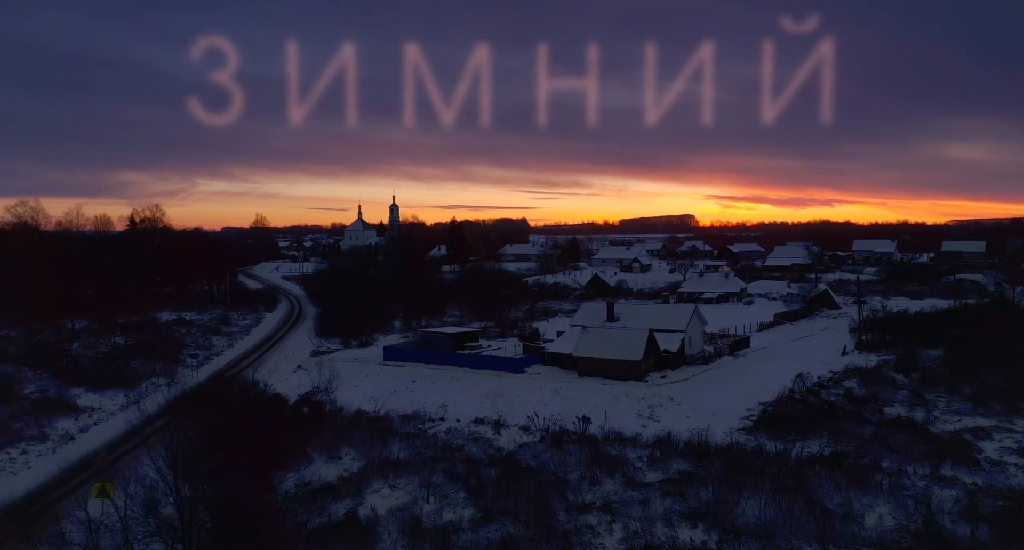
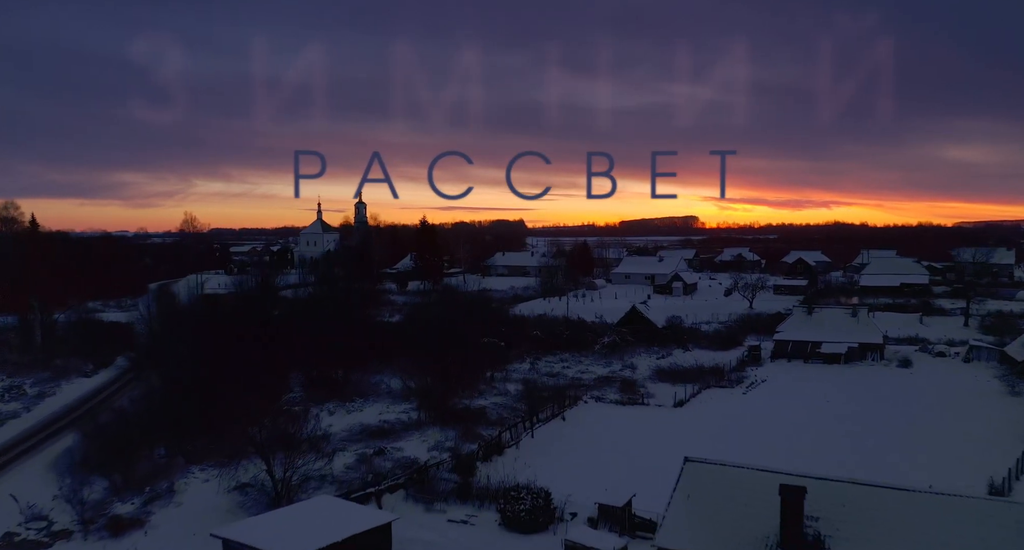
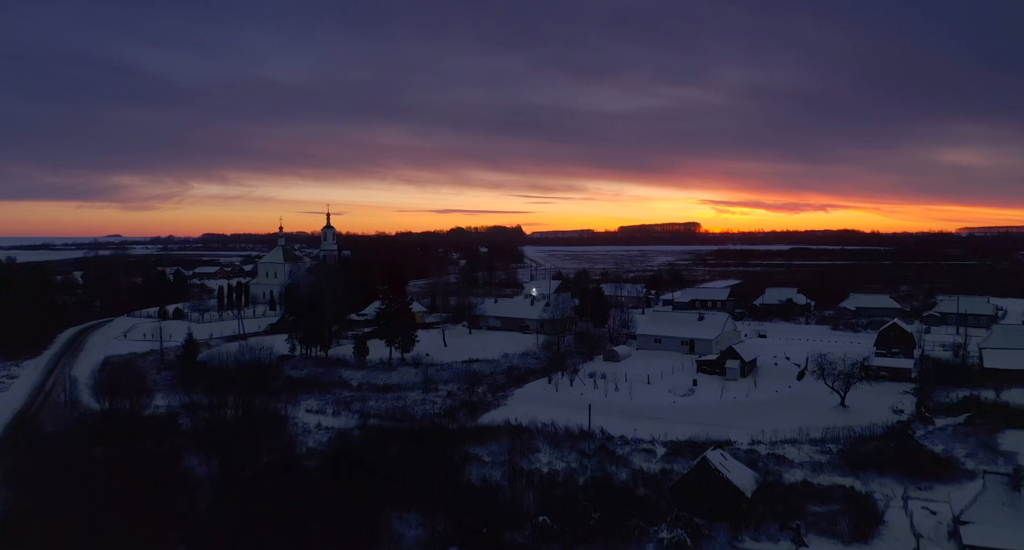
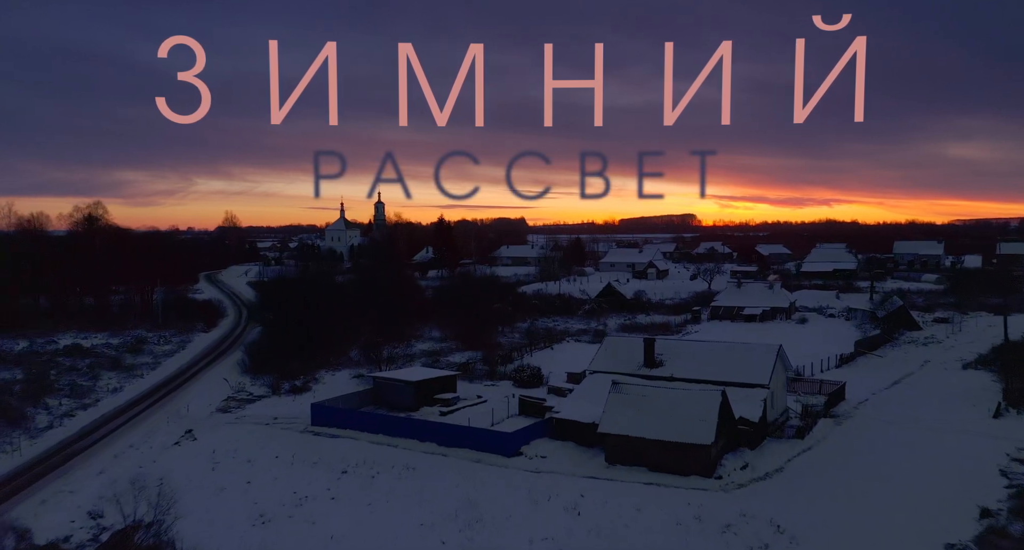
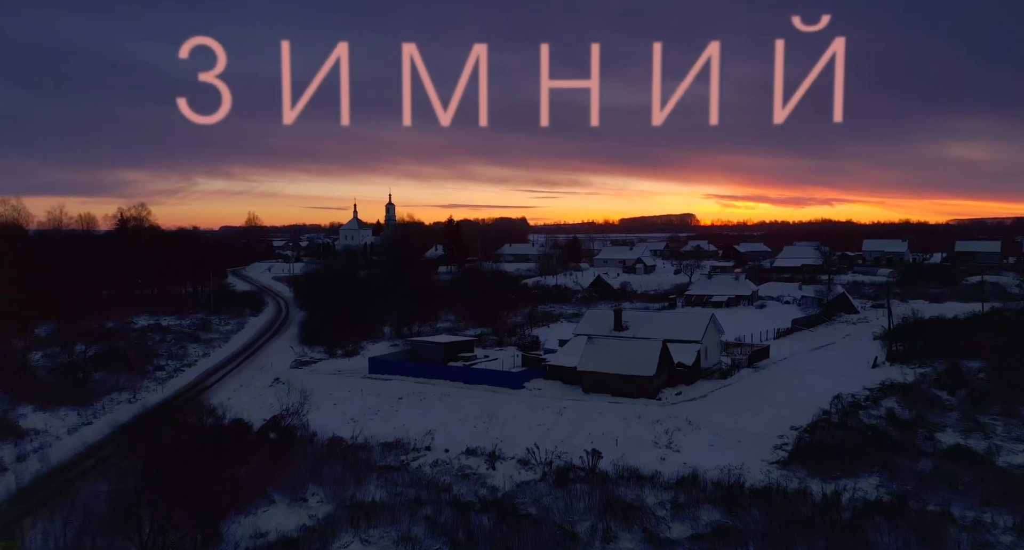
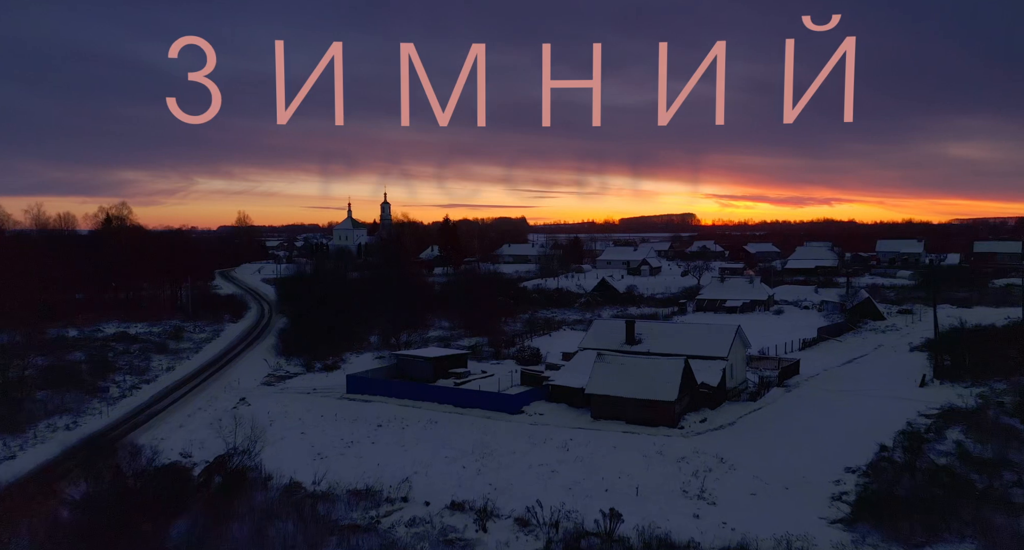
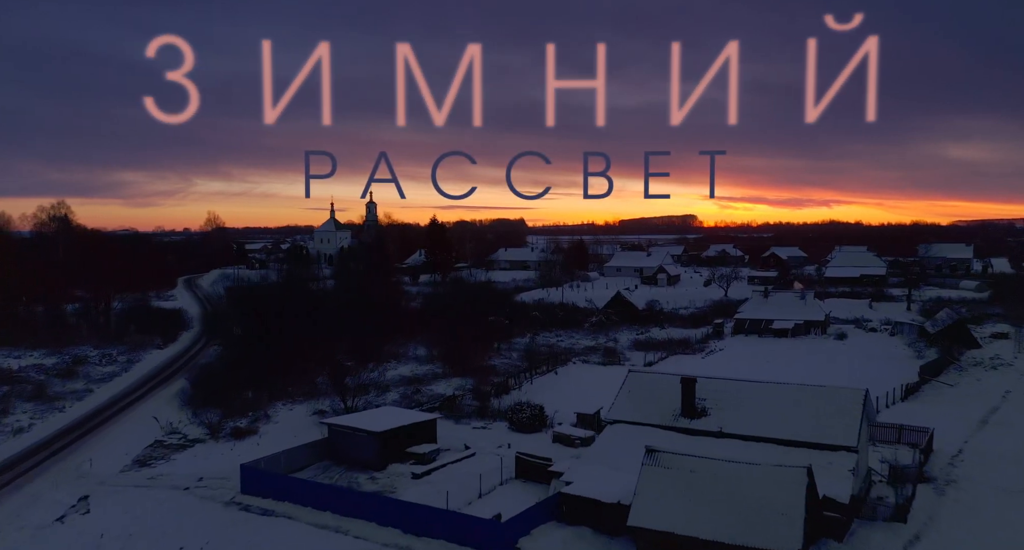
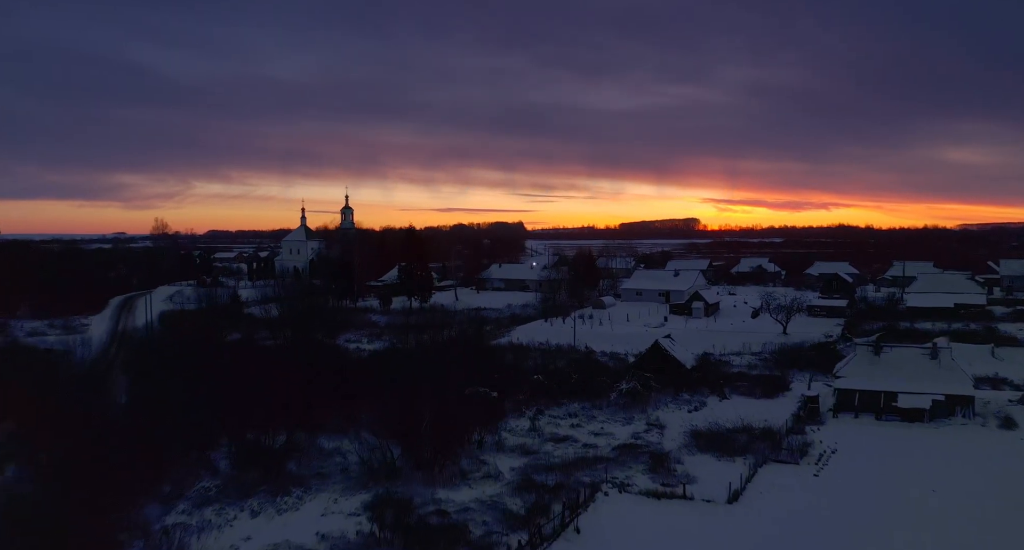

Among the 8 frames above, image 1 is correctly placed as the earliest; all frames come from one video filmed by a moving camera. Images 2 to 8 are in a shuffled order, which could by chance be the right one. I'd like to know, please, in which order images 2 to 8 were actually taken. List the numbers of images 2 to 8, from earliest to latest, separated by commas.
5, 6, 4, 7, 2, 8, 3
